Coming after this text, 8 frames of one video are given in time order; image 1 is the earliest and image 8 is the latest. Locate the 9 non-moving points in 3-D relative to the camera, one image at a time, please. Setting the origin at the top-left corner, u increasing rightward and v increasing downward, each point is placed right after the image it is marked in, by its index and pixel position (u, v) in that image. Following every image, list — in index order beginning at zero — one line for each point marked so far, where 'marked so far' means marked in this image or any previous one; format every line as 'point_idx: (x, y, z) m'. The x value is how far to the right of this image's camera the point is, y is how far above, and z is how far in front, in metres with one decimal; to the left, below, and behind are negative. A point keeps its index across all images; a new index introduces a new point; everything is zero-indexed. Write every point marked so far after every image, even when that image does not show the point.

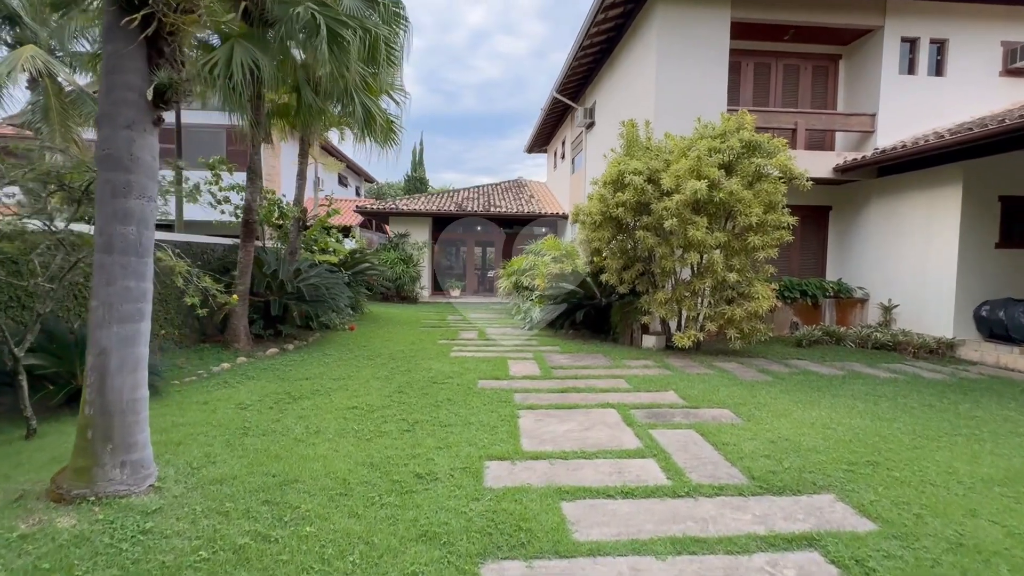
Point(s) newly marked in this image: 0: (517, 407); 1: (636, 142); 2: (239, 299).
0: (+0.1, -1.1, +4.3) m
1: (+1.8, +2.1, +6.8) m
2: (-3.7, -0.2, +6.3) m
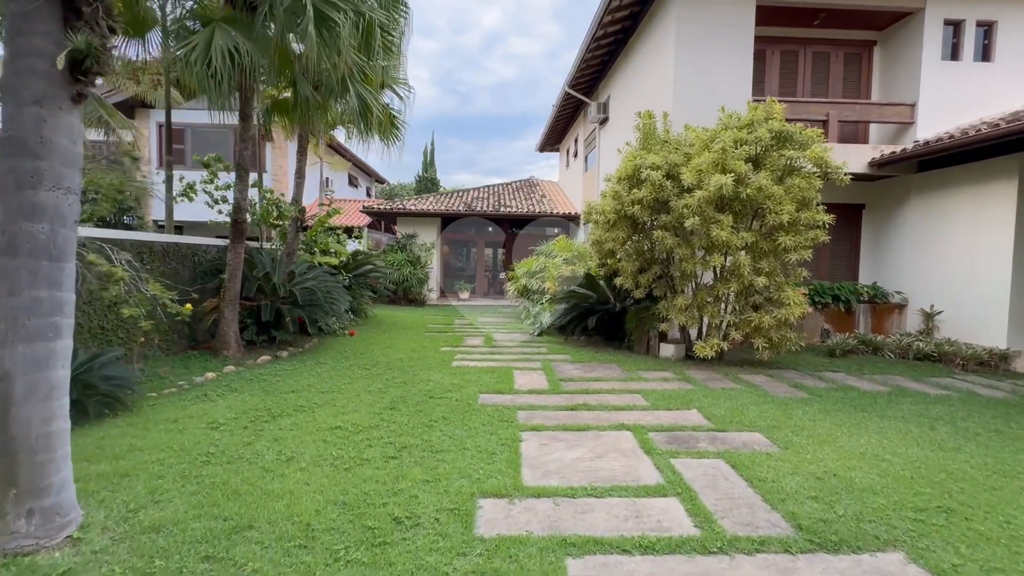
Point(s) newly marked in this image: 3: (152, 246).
0: (+0.1, -1.1, +3.8) m
1: (+1.9, +2.0, +6.3) m
2: (-3.6, -0.2, +6.0) m
3: (-4.4, +0.5, +5.7) m
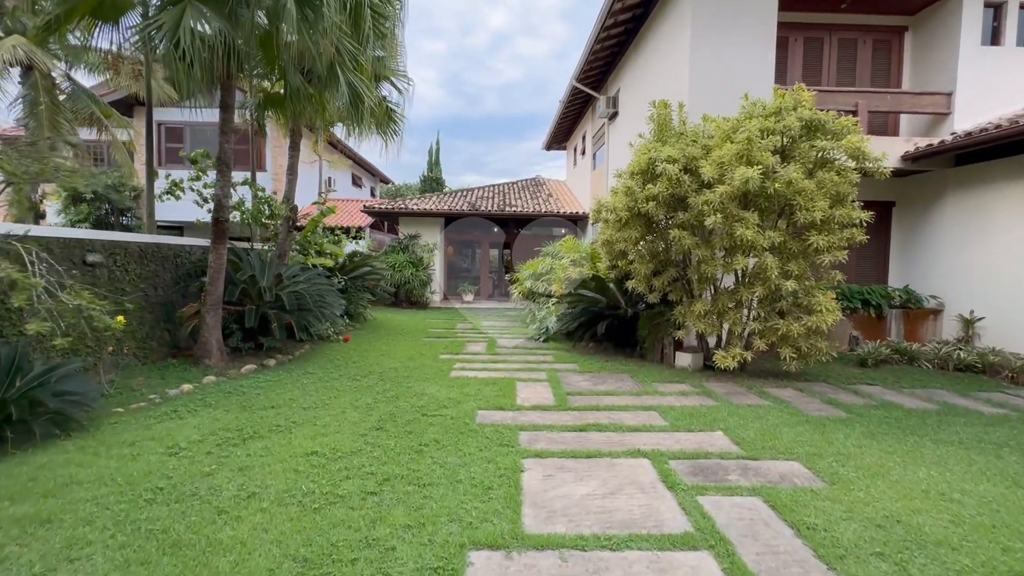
0: (+0.1, -1.2, +3.4) m
1: (+1.9, +2.0, +5.8) m
2: (-3.6, -0.3, +5.6) m
3: (-4.3, +0.5, +5.3) m
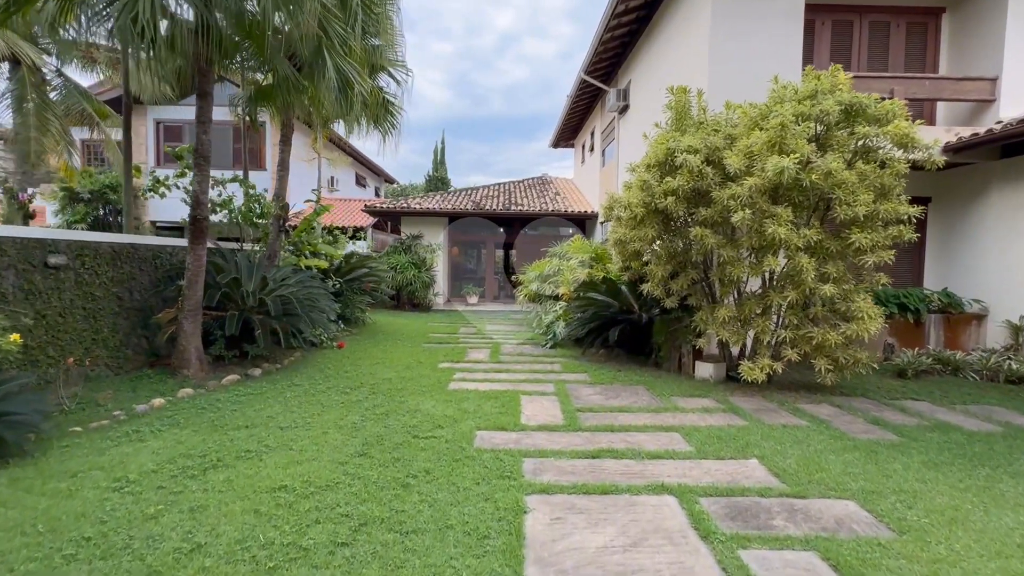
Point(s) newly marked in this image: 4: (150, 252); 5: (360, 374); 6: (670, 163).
0: (+0.1, -1.2, +2.9) m
1: (+2.0, +1.9, +5.3) m
2: (-3.5, -0.3, +5.1) m
3: (-4.3, +0.4, +4.9) m
4: (-4.3, +0.4, +5.6) m
5: (-1.8, -1.0, +5.6) m
6: (+1.7, +1.3, +4.9) m
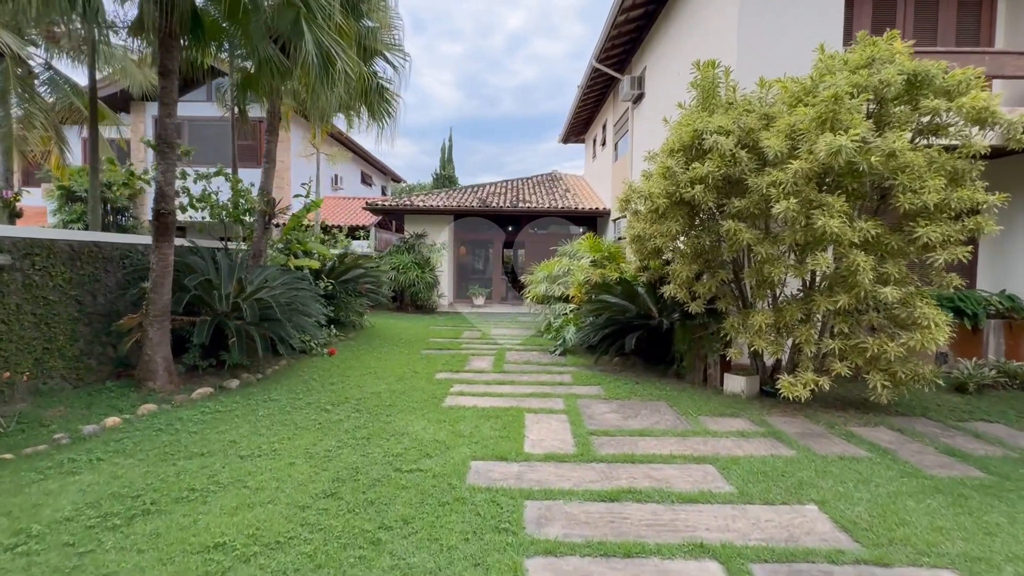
0: (+0.1, -1.3, +2.3) m
1: (+2.0, +1.9, +4.6) m
2: (-3.5, -0.3, +4.6) m
3: (-4.3, +0.4, +4.4) m
4: (-4.2, +0.4, +5.1) m
5: (-1.8, -1.0, +5.0) m
6: (+1.7, +1.3, +4.3) m
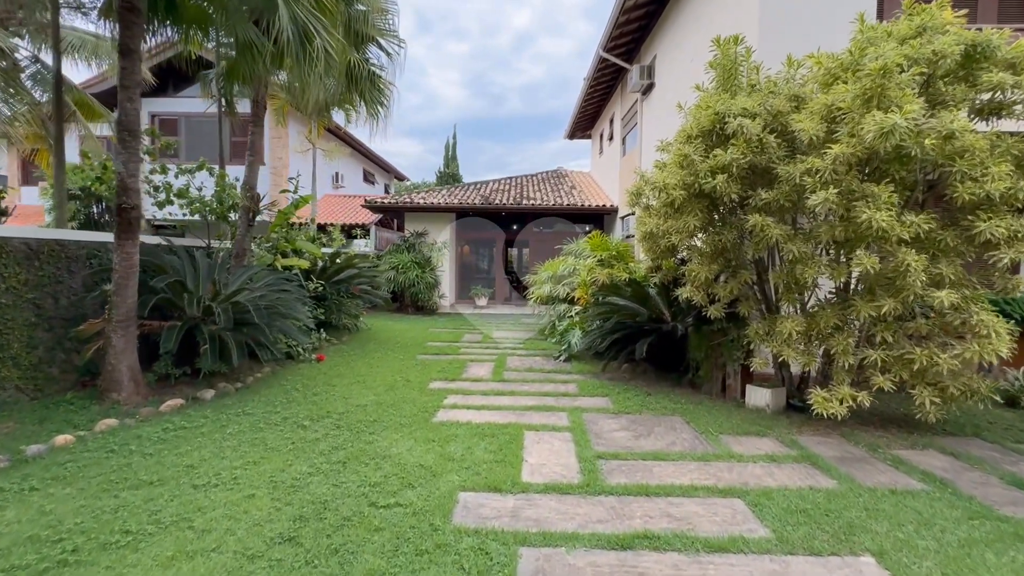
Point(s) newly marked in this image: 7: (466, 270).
0: (0.0, -1.3, +1.8) m
1: (+2.0, +1.9, +4.1) m
2: (-3.5, -0.3, +4.2) m
3: (-4.3, +0.4, +4.0) m
4: (-4.2, +0.4, +4.7) m
5: (-1.8, -1.1, +4.6) m
6: (+1.7, +1.3, +3.8) m
7: (-1.4, +0.5, +13.9) m
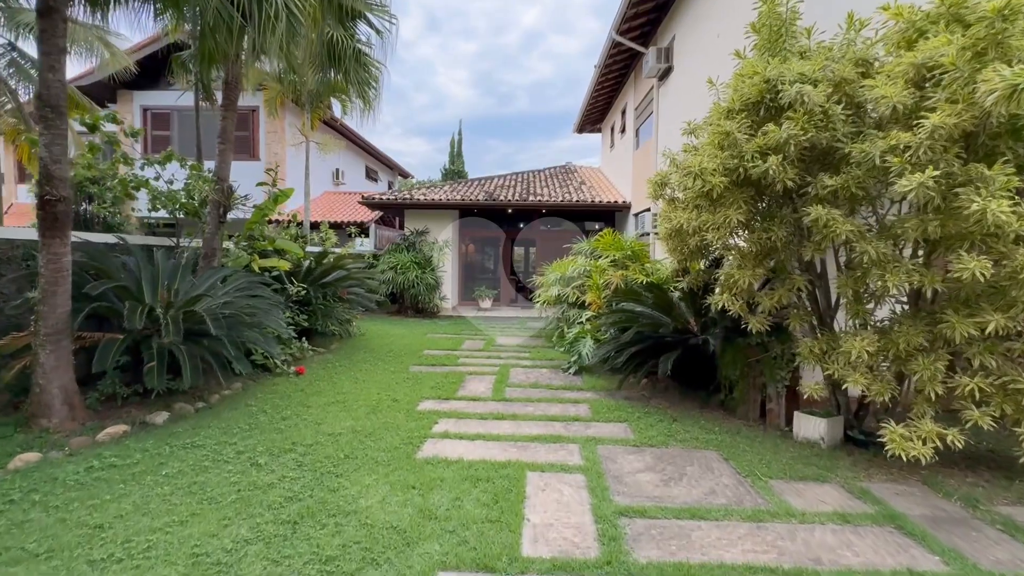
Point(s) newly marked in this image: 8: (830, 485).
0: (0.0, -1.3, +1.1) m
1: (+2.0, +1.8, +3.4) m
2: (-3.5, -0.4, +3.5) m
3: (-4.3, +0.3, +3.3) m
4: (-4.2, +0.3, +4.0) m
5: (-1.8, -1.1, +3.9) m
6: (+1.7, +1.2, +3.1) m
7: (-1.2, +0.5, +13.2) m
8: (+2.0, -1.2, +3.0) m
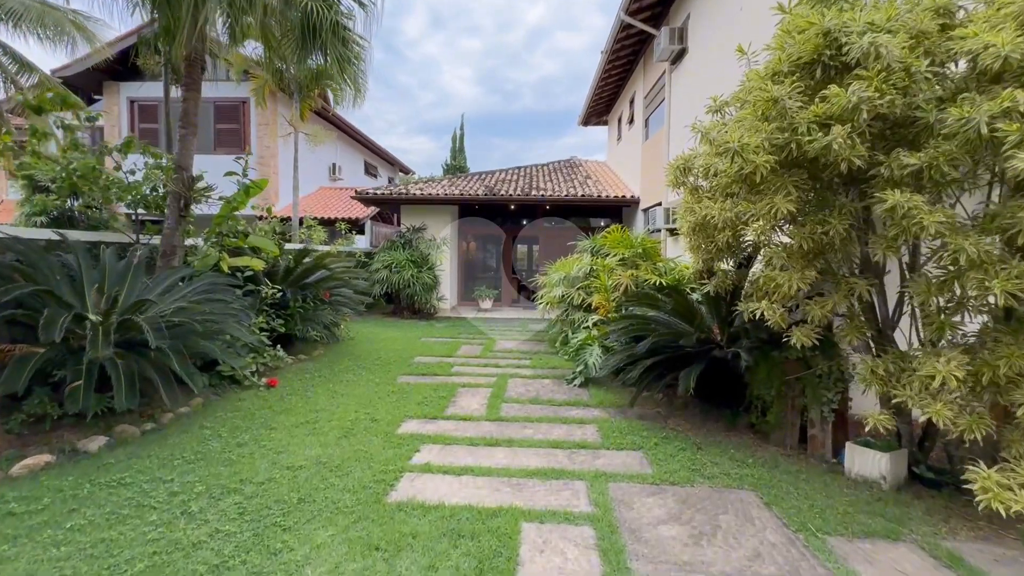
0: (-0.1, -1.4, +0.5) m
1: (+2.0, +1.8, +2.7) m
2: (-3.5, -0.4, +3.0) m
3: (-4.3, +0.3, +2.8) m
4: (-4.3, +0.3, +3.4) m
5: (-1.8, -1.2, +3.3) m
6: (+1.6, +1.2, +2.4) m
7: (-1.2, +0.5, +12.6) m
8: (+2.0, -1.3, +2.4) m
